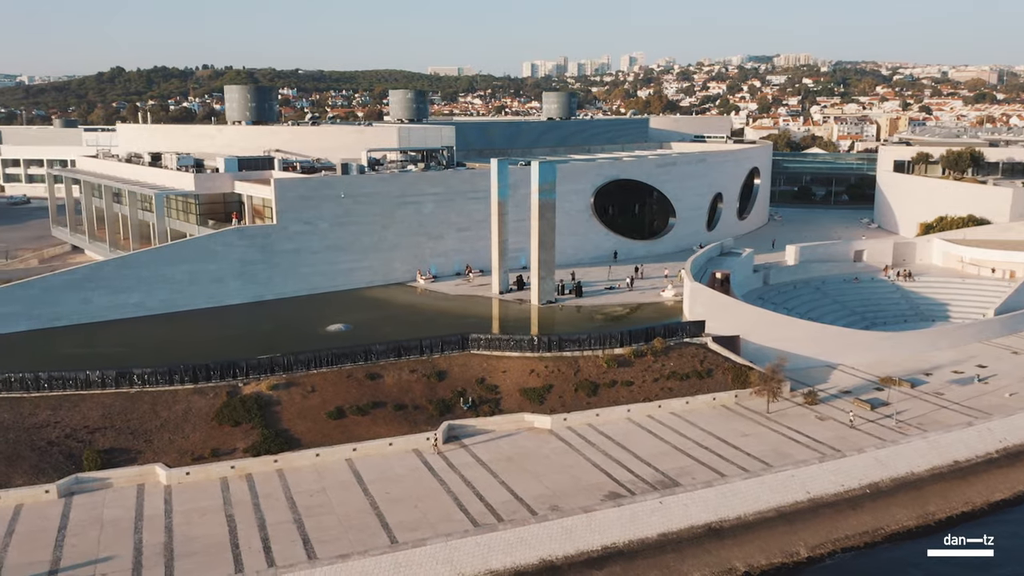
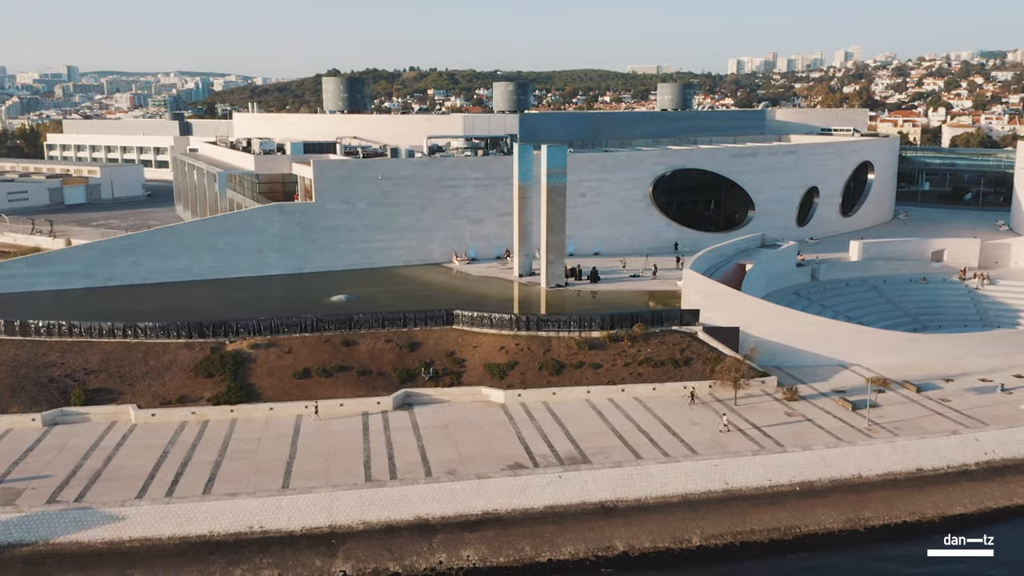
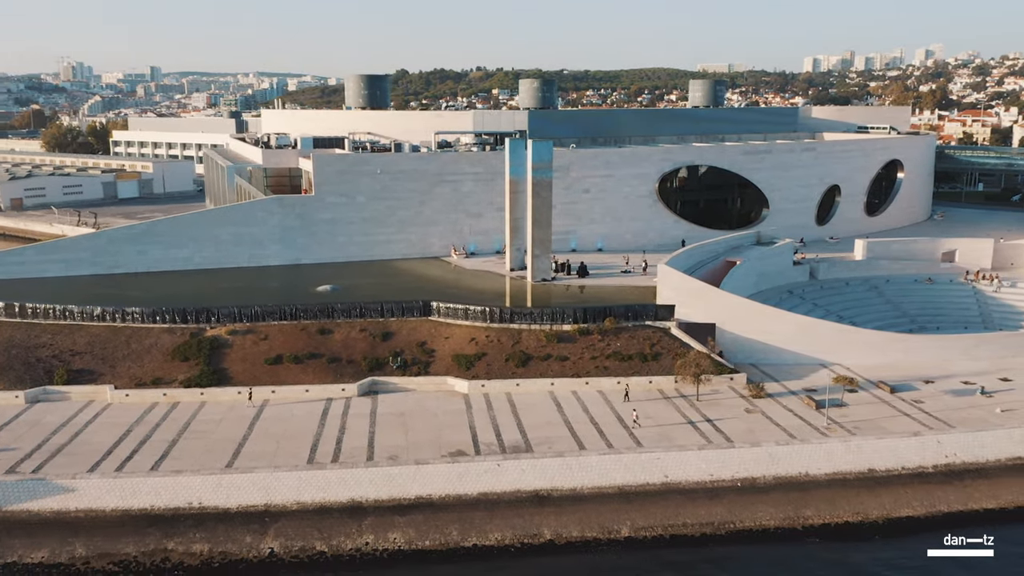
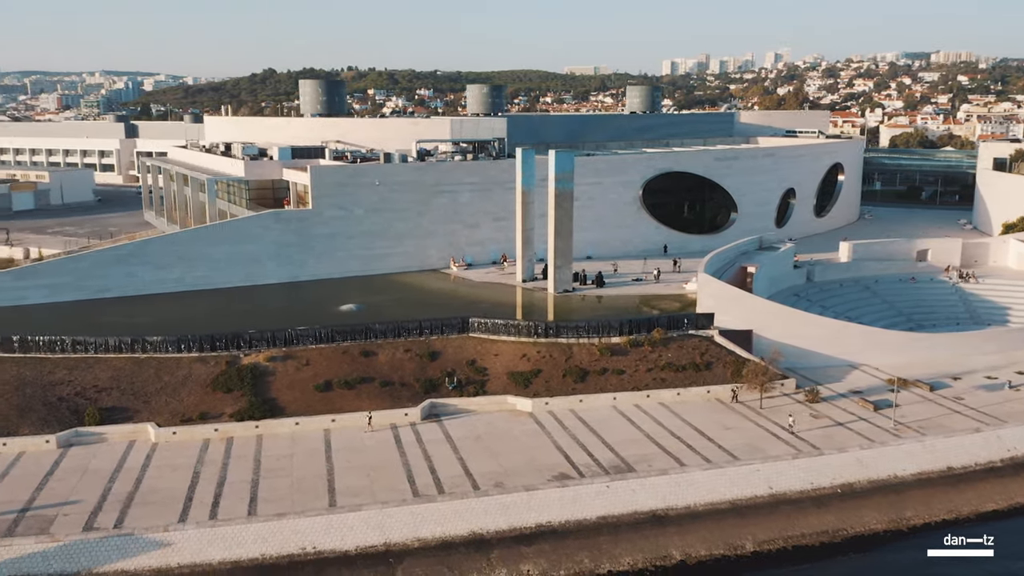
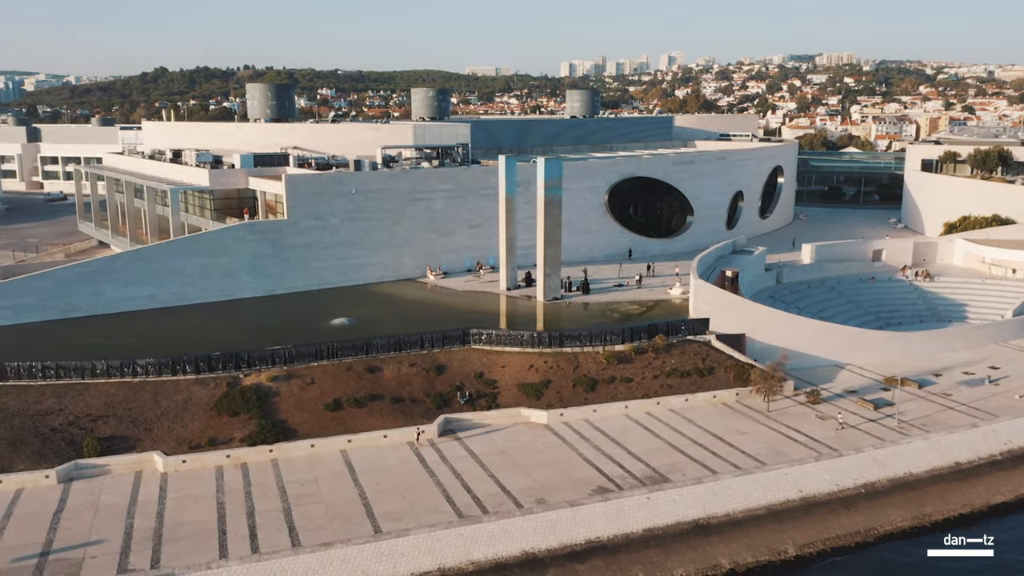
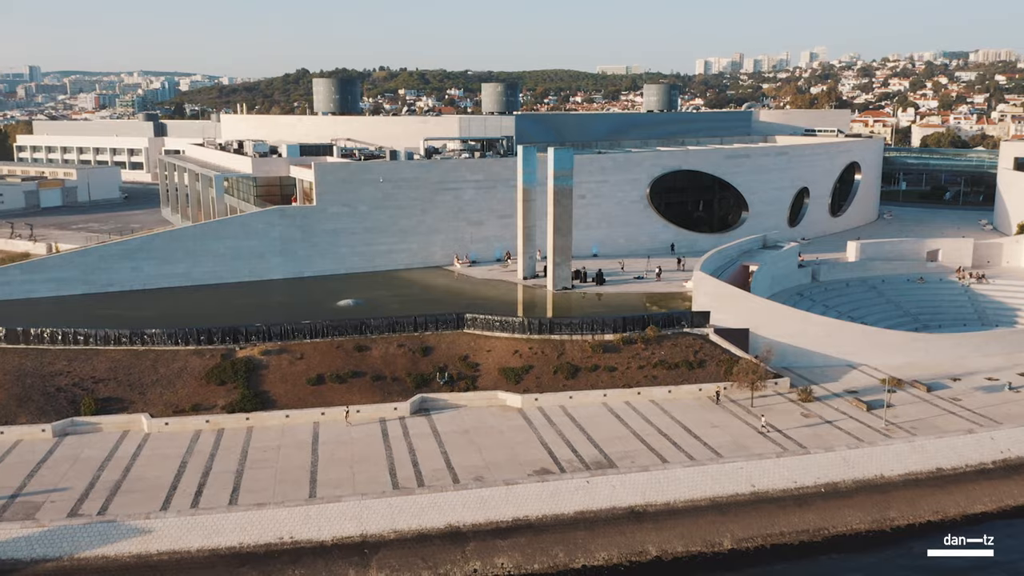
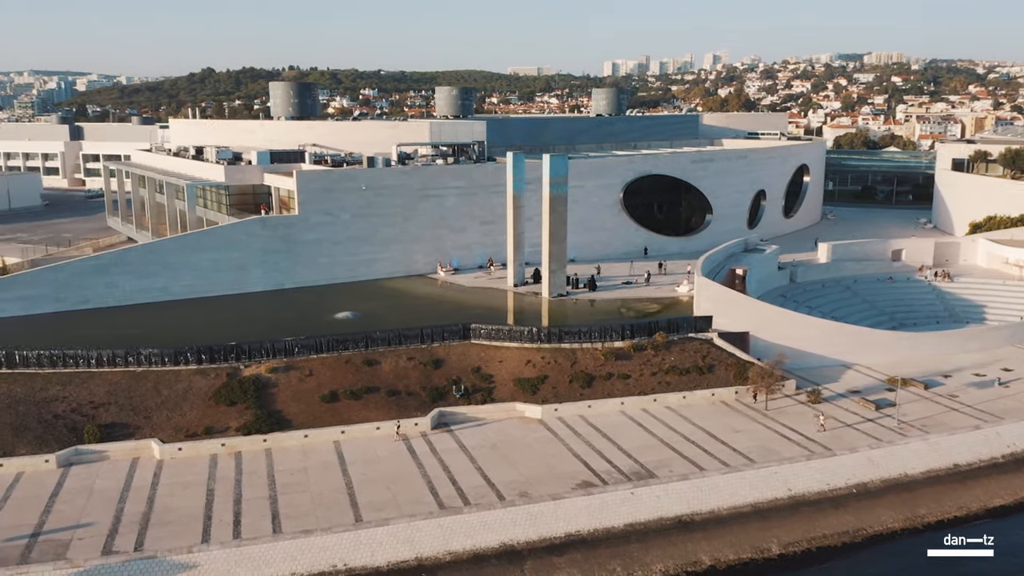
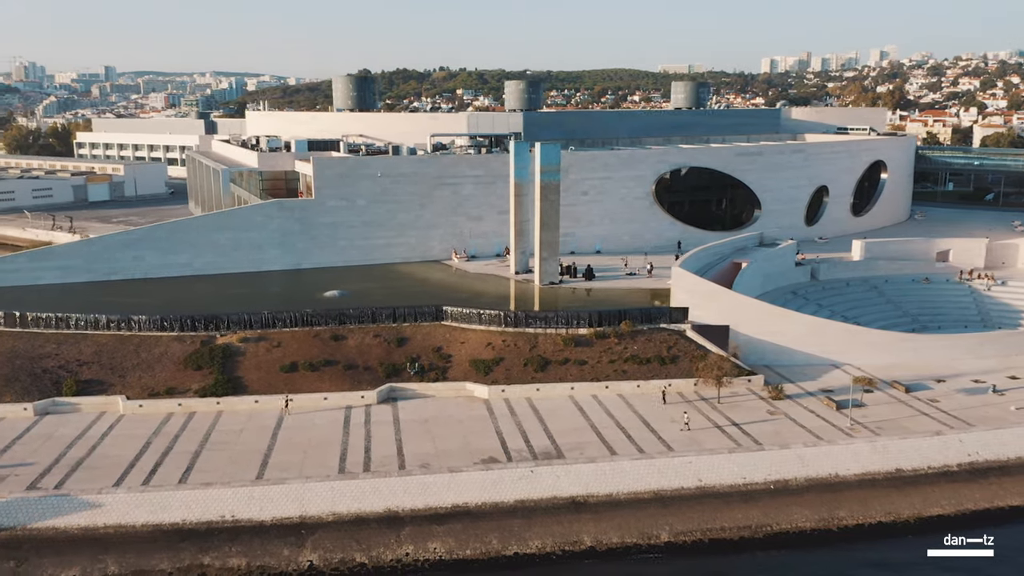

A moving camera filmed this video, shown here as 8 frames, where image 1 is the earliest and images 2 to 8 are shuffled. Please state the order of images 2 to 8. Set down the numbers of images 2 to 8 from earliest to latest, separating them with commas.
5, 7, 4, 6, 2, 8, 3
